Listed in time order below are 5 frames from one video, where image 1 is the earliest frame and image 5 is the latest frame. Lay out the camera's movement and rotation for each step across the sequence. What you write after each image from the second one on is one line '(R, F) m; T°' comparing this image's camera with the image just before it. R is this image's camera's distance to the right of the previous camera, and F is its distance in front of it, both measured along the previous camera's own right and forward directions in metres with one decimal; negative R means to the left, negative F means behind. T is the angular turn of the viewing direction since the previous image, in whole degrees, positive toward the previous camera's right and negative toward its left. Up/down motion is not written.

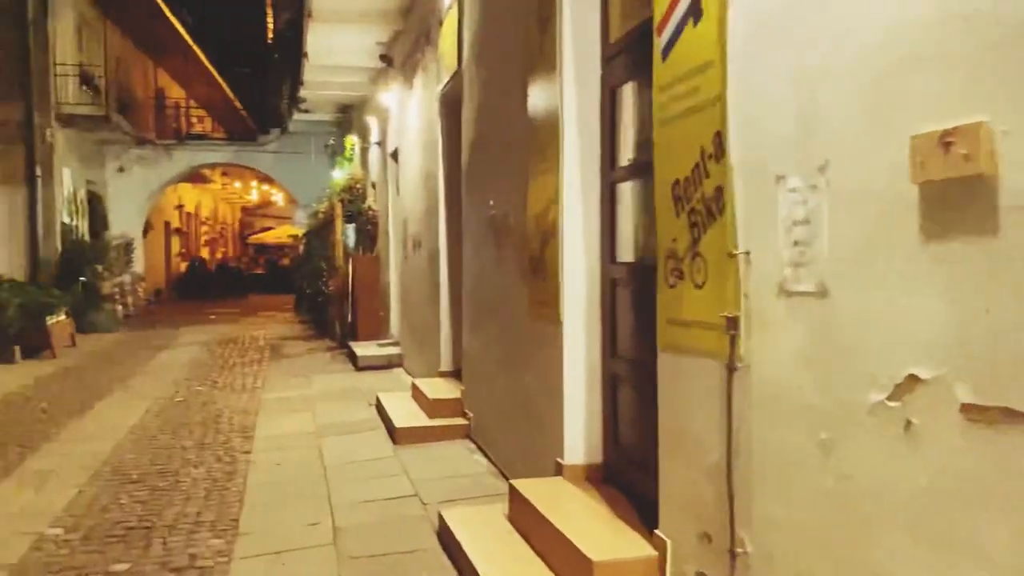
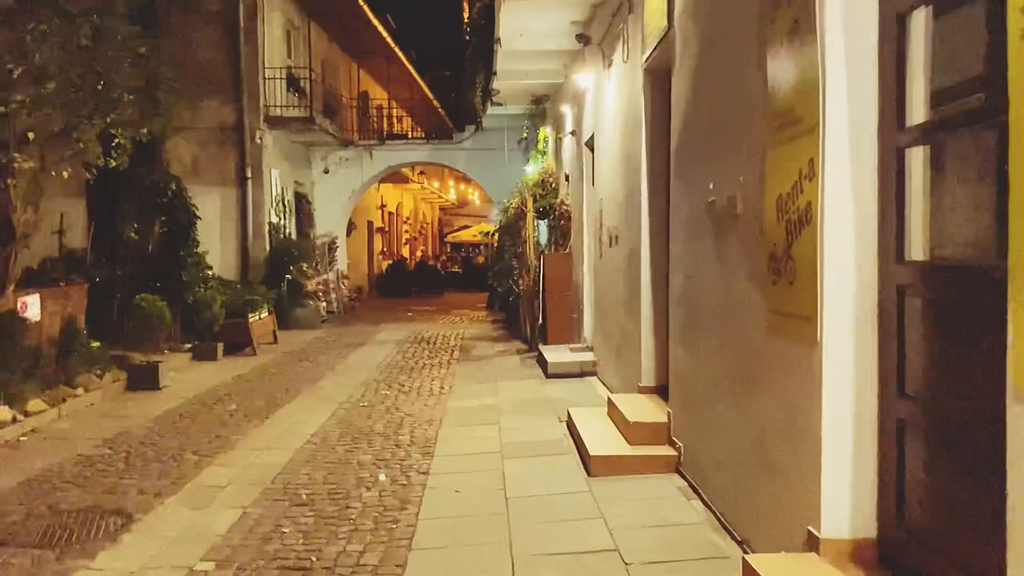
(-0.1, +1.0) m; -13°
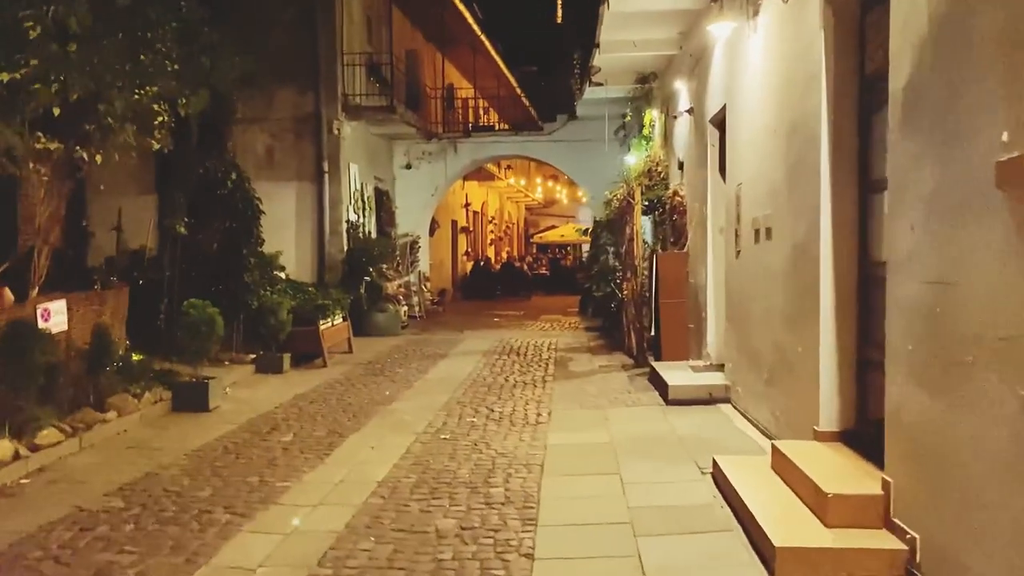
(-0.3, +1.7) m; -5°
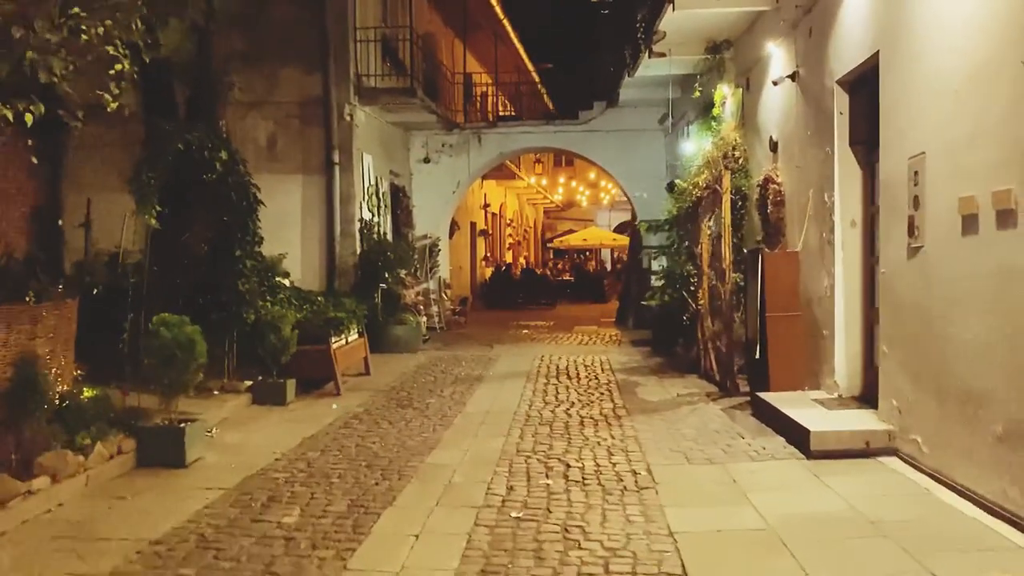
(-0.5, +2.1) m; 0°
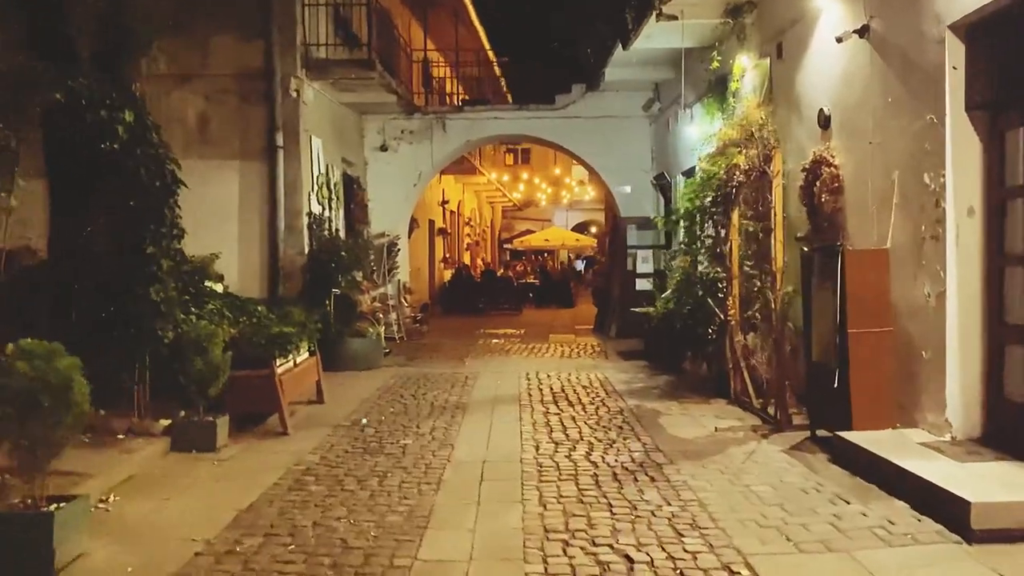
(-0.4, +1.9) m; +4°
